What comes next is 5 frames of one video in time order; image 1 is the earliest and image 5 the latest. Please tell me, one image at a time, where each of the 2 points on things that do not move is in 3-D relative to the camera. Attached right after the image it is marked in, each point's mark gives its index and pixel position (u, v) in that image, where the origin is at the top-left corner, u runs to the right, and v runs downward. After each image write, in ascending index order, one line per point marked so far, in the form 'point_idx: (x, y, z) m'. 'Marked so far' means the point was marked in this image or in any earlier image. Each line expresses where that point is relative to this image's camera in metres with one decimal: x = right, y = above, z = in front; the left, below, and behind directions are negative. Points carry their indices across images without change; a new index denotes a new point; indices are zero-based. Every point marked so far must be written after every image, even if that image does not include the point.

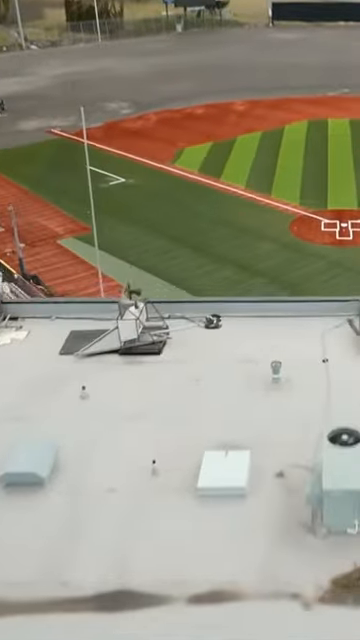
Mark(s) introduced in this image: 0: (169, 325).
0: (-0.1, -0.1, +10.6) m
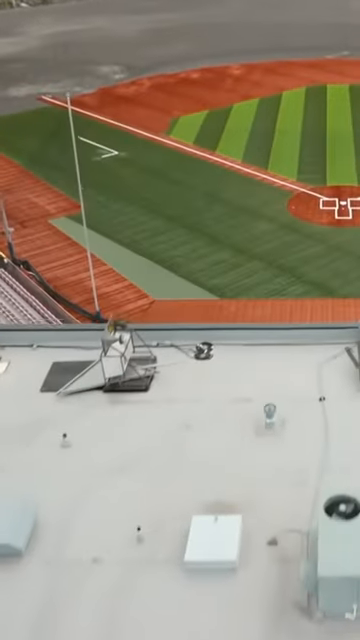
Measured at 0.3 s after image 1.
0: (-0.3, -0.4, +10.0) m
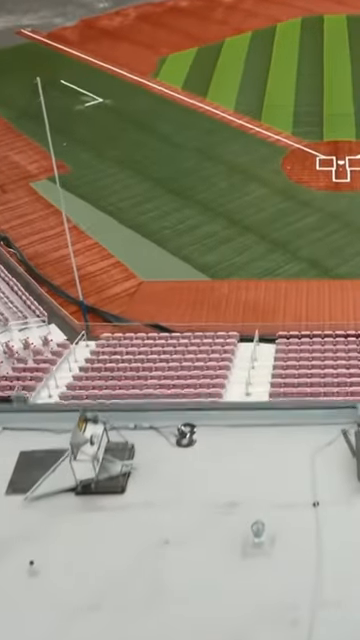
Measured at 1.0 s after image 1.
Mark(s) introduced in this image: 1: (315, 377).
0: (-0.5, -1.3, +9.1) m
1: (+2.6, -1.0, +16.3) m
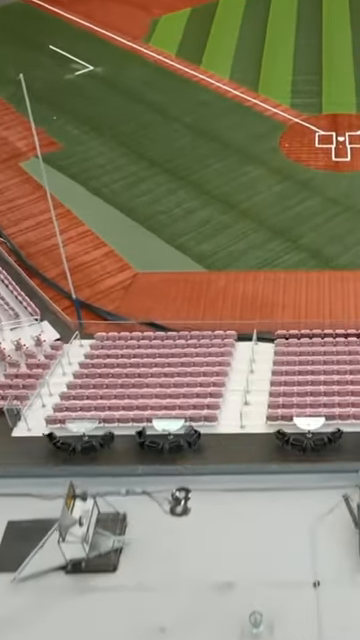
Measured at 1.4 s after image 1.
0: (-0.5, -1.9, +8.7) m
1: (+2.5, -1.1, +15.8) m
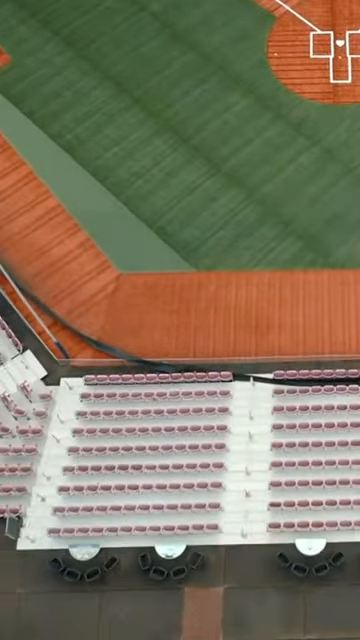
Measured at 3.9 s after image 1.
0: (-0.4, -6.5, +9.3) m
1: (+2.5, -2.5, +15.4) m
